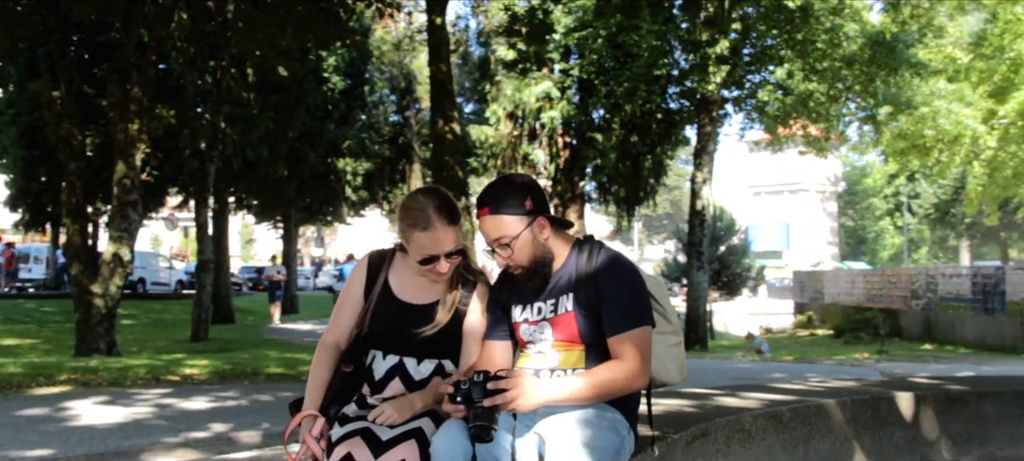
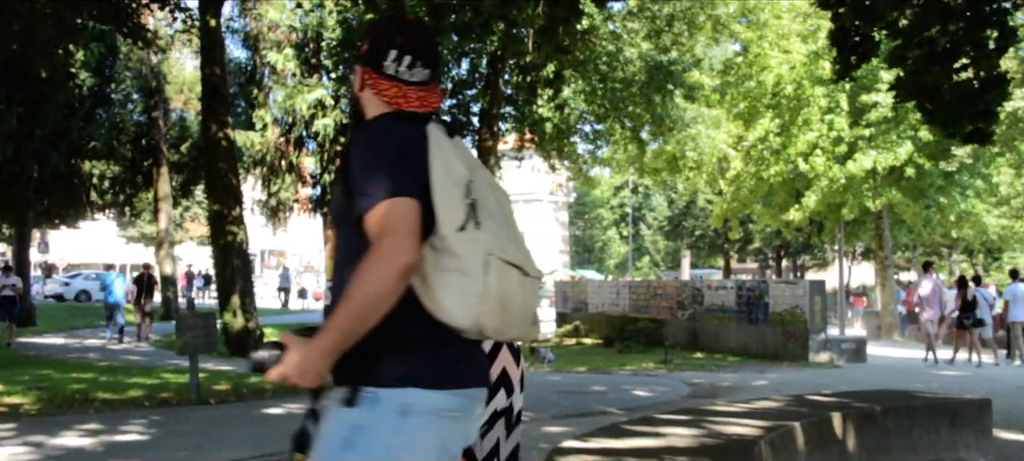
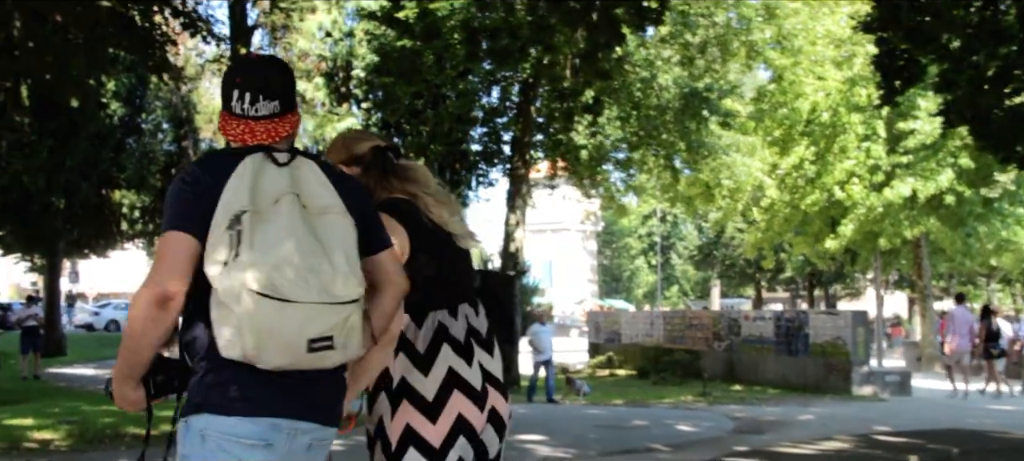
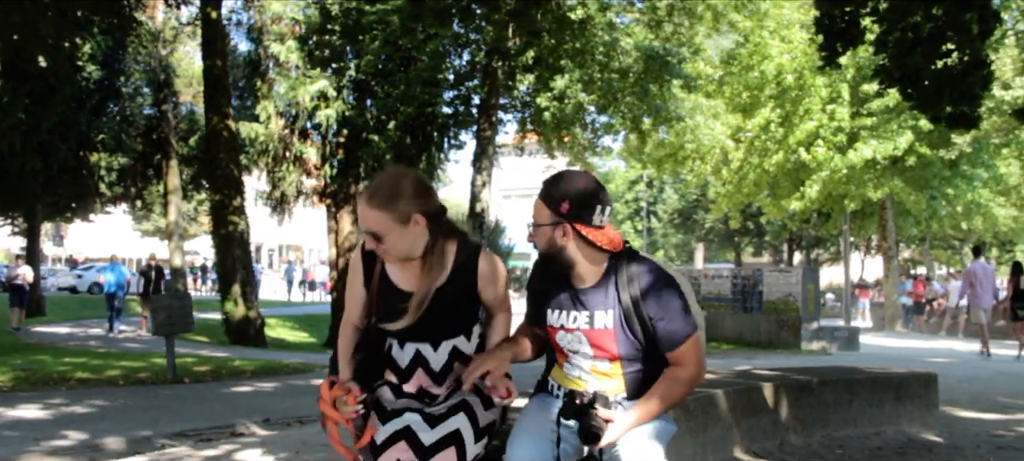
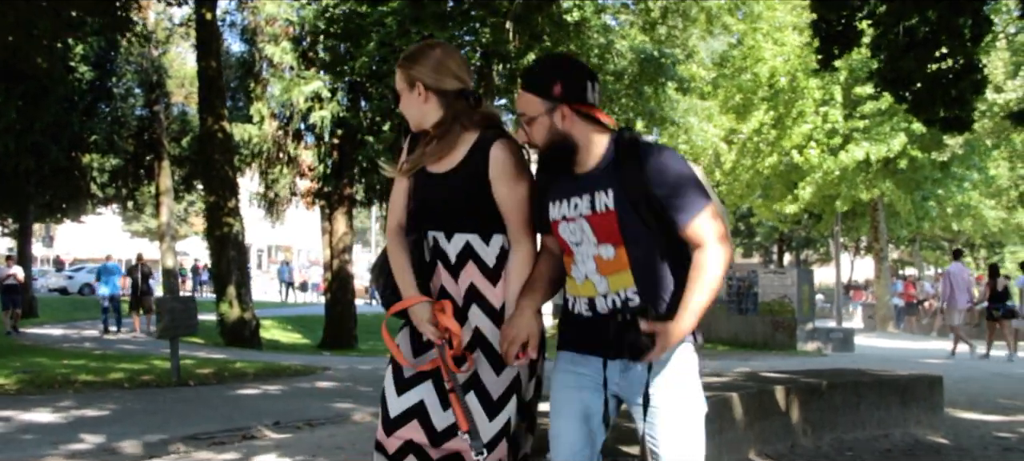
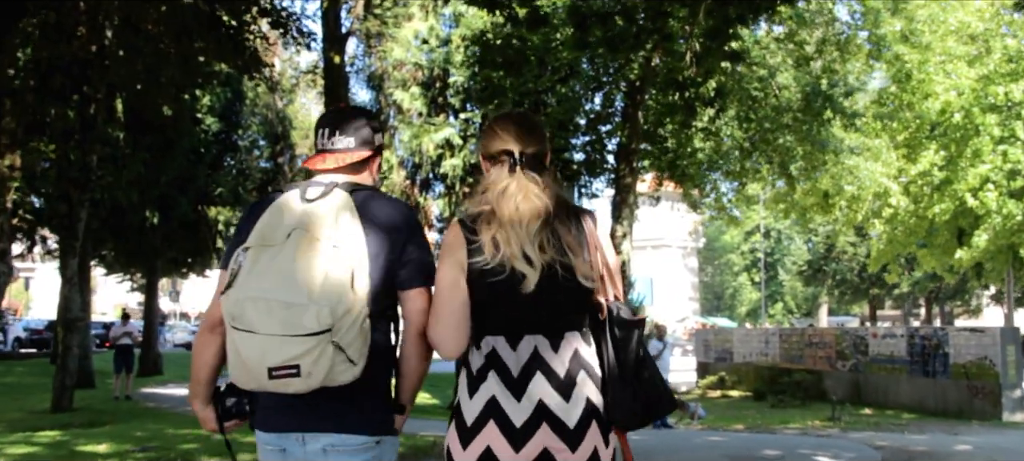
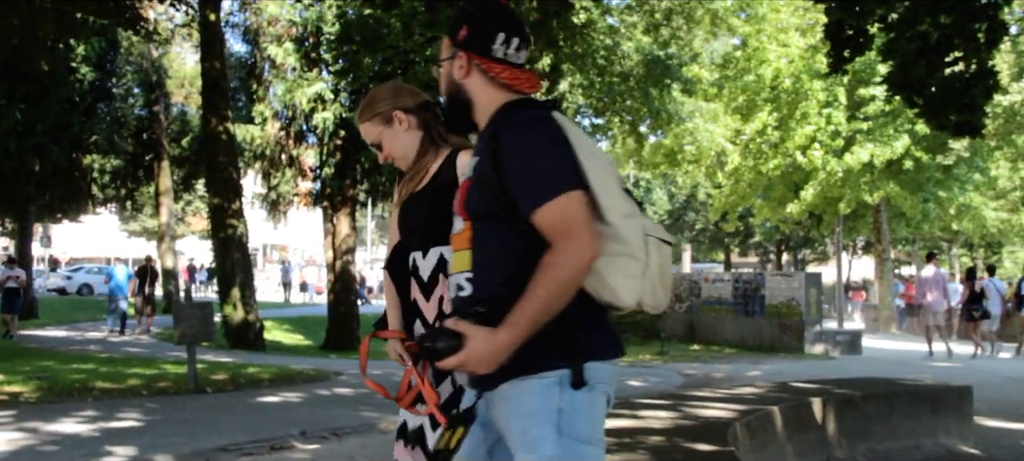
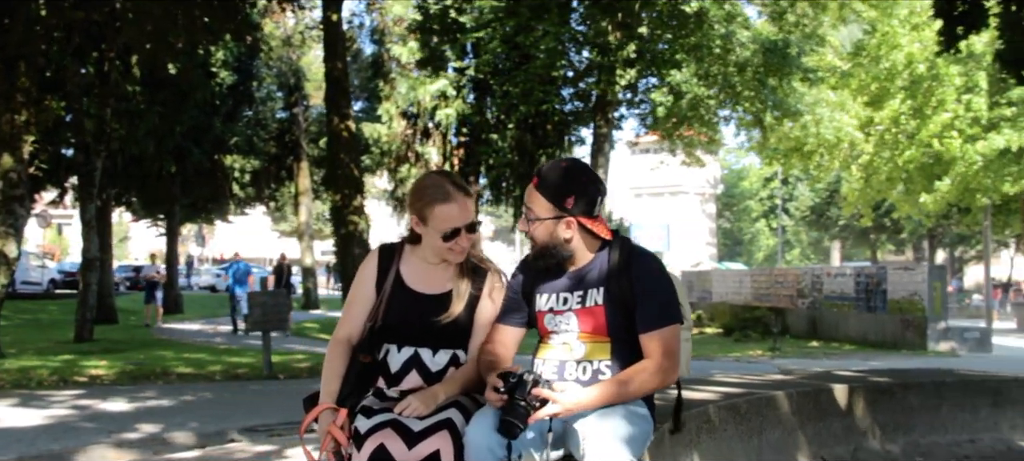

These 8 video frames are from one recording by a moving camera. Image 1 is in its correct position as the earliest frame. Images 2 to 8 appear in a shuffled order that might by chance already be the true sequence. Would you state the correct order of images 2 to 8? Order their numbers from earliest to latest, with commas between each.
8, 4, 5, 7, 2, 3, 6
